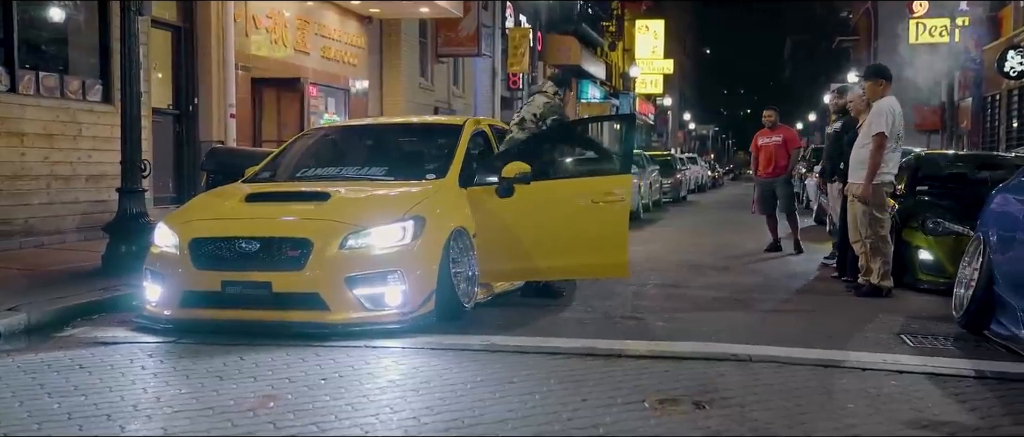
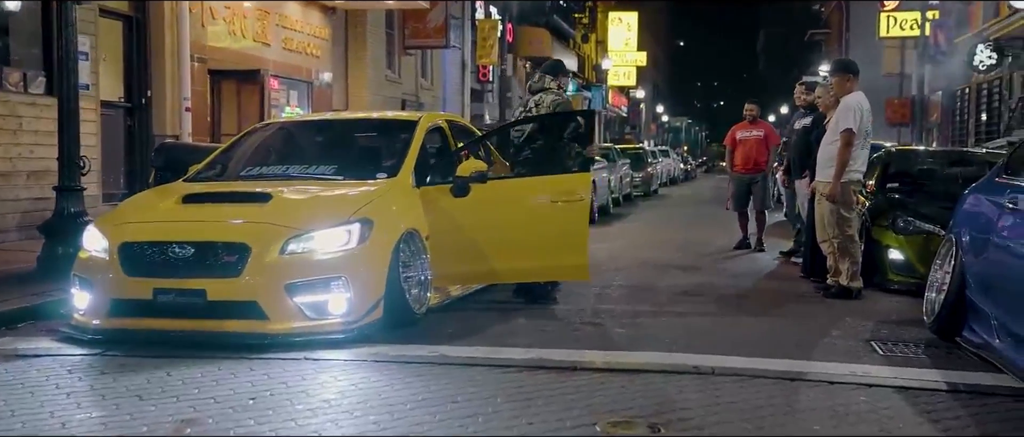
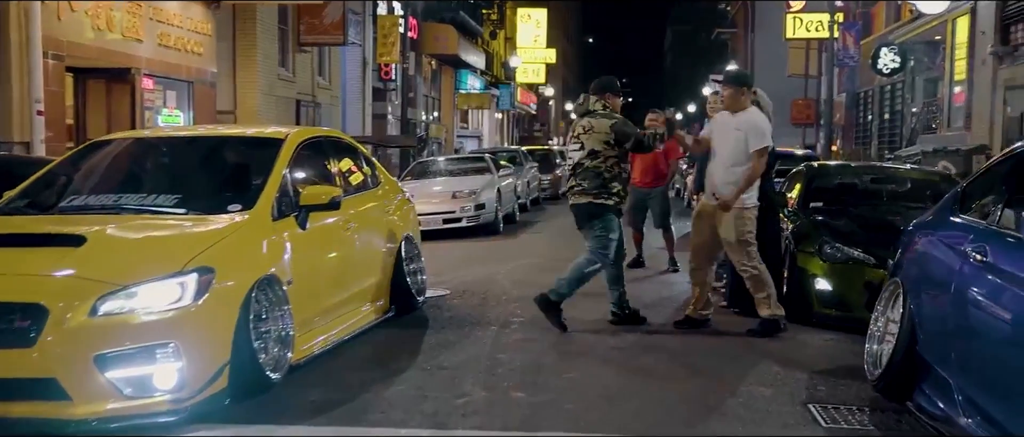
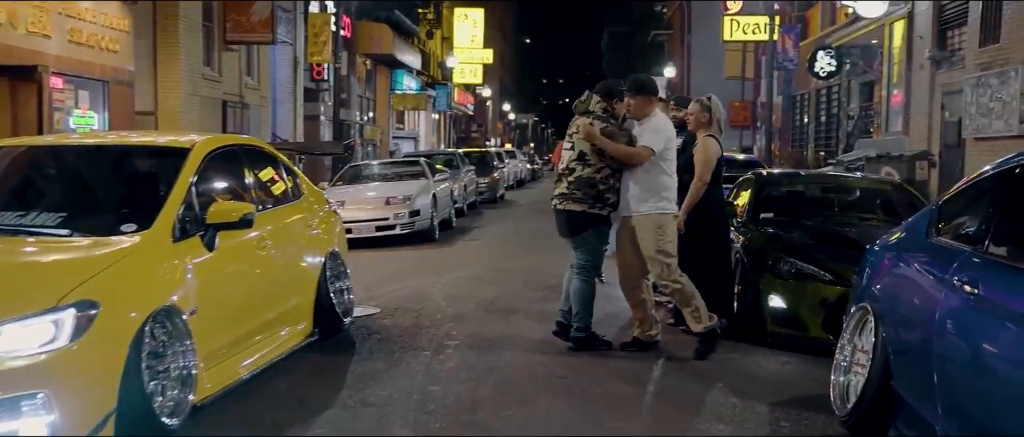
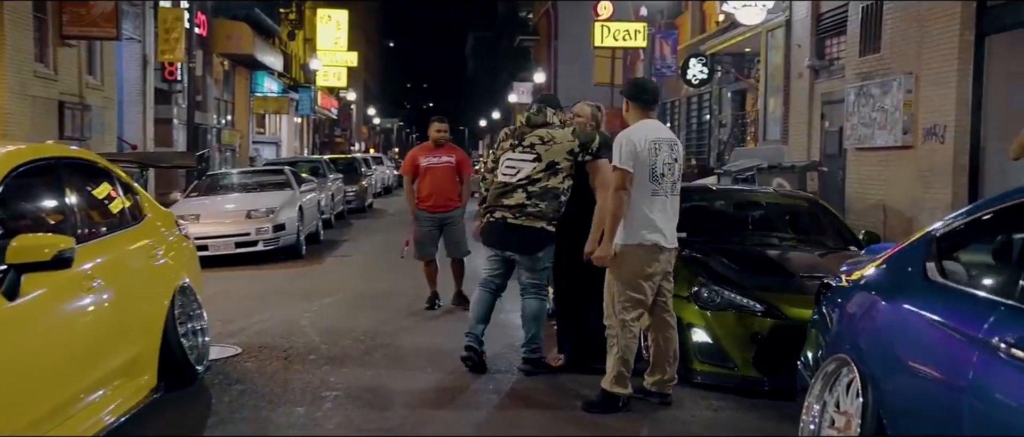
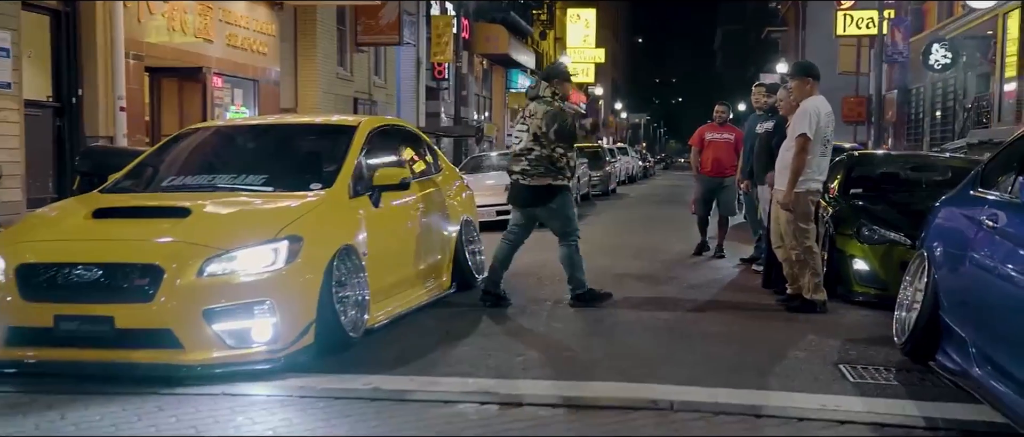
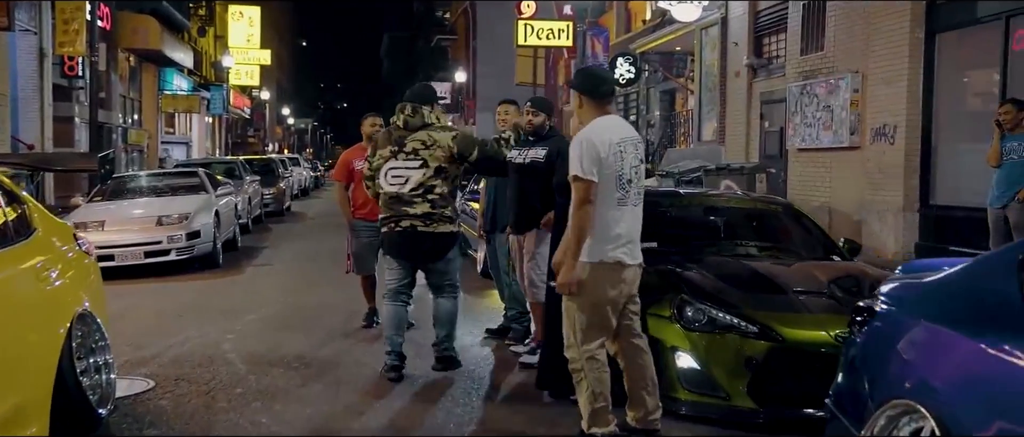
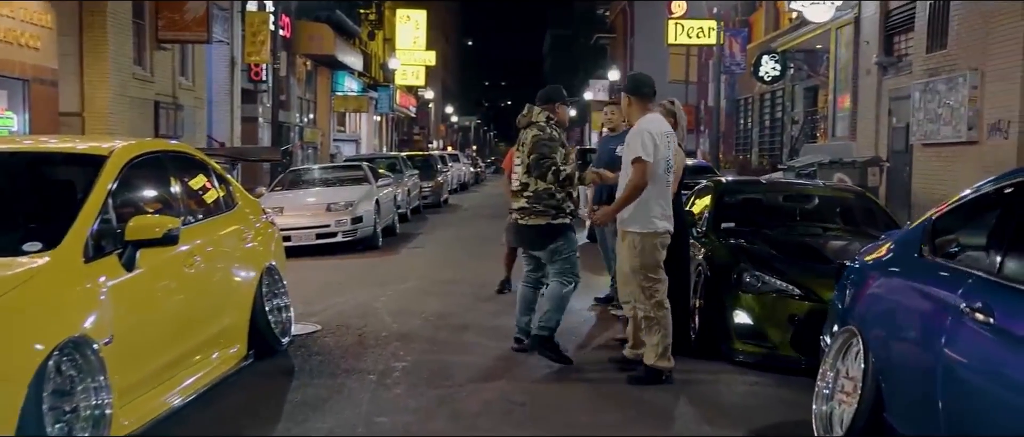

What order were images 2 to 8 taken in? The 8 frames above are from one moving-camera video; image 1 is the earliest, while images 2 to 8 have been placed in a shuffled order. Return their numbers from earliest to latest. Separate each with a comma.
2, 6, 3, 4, 8, 5, 7
